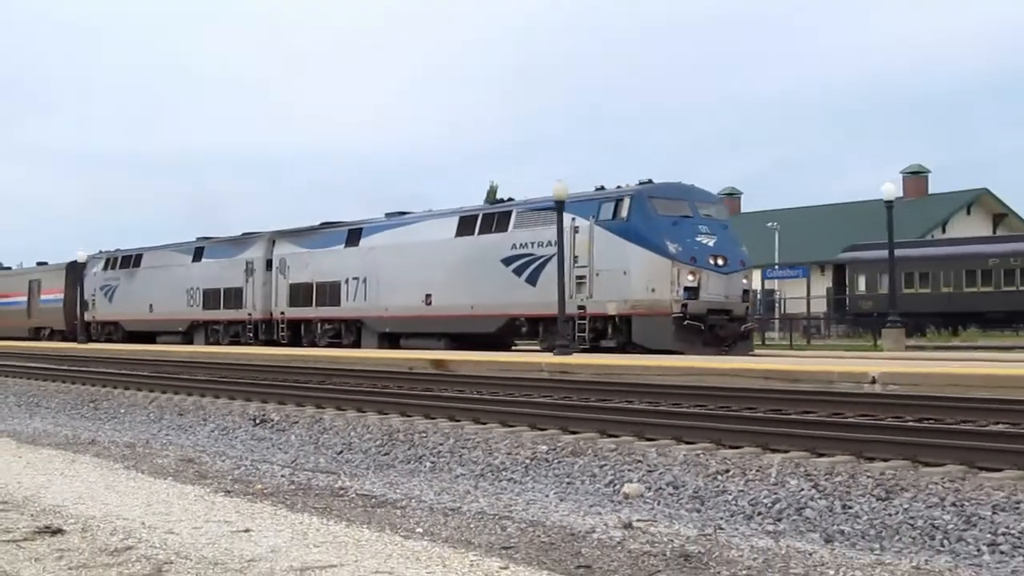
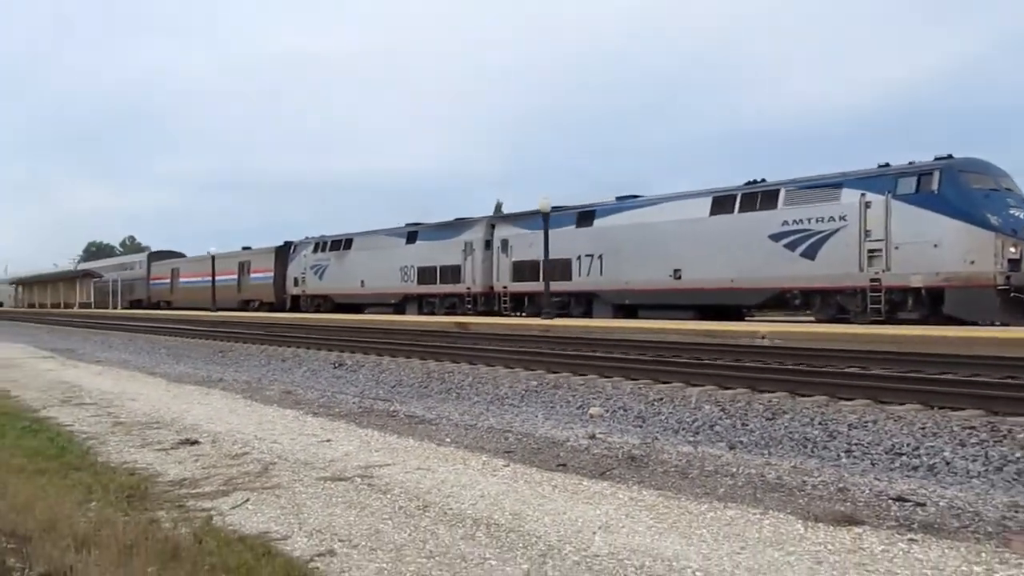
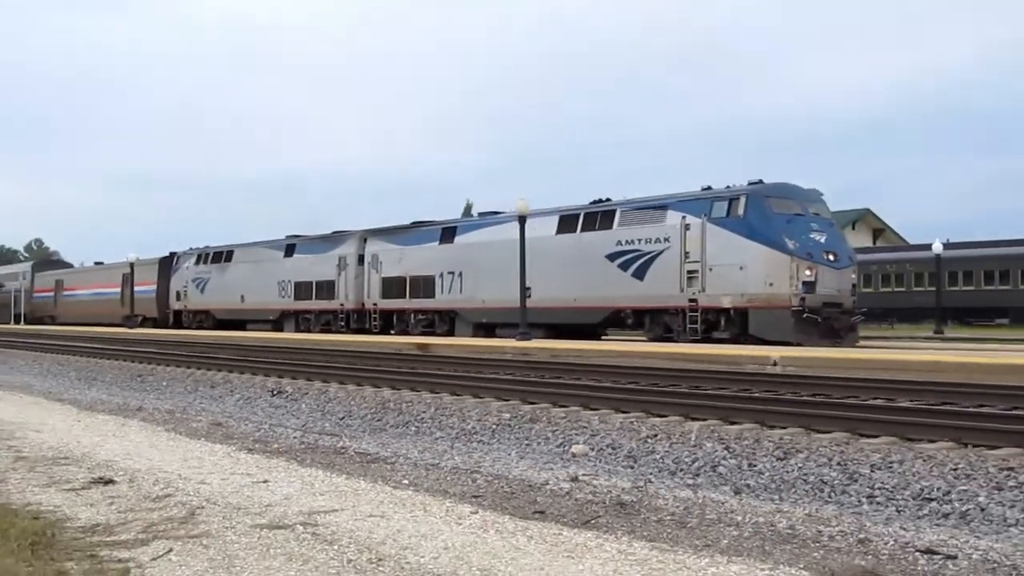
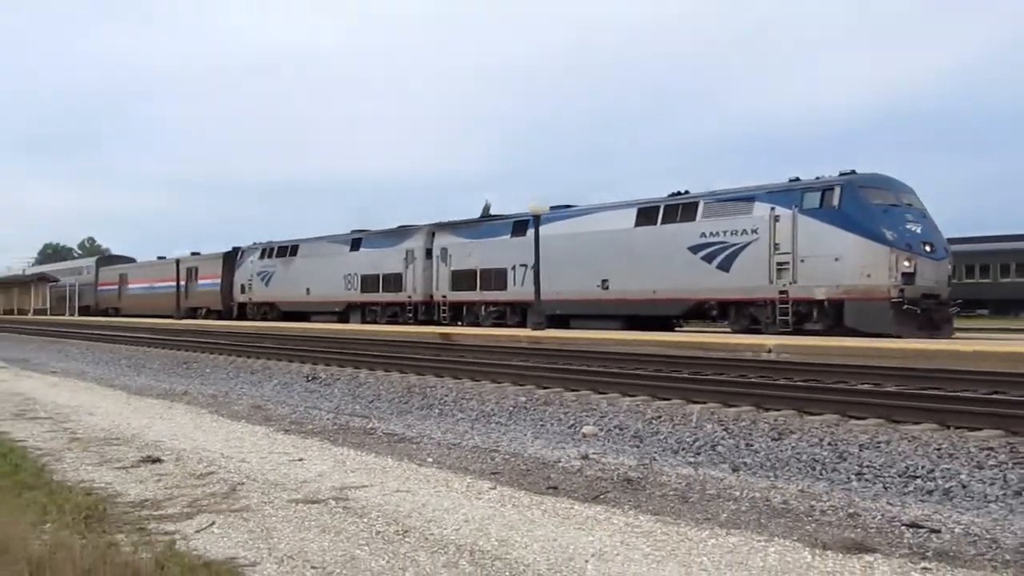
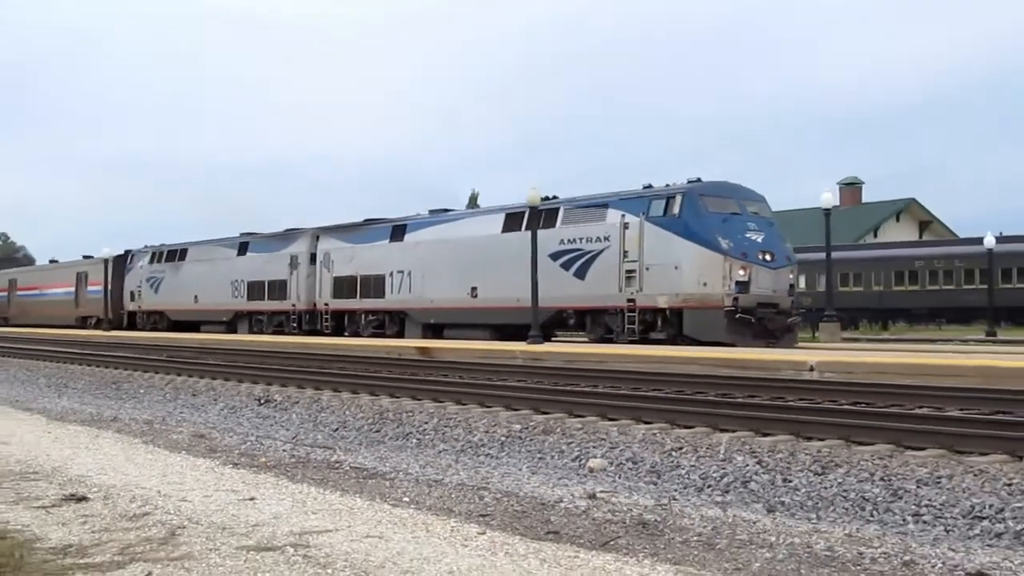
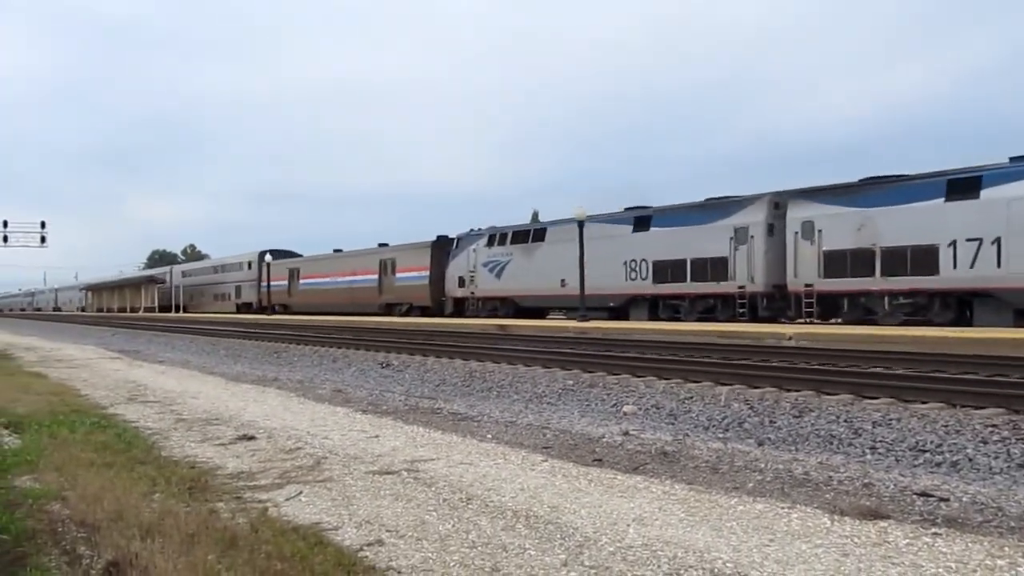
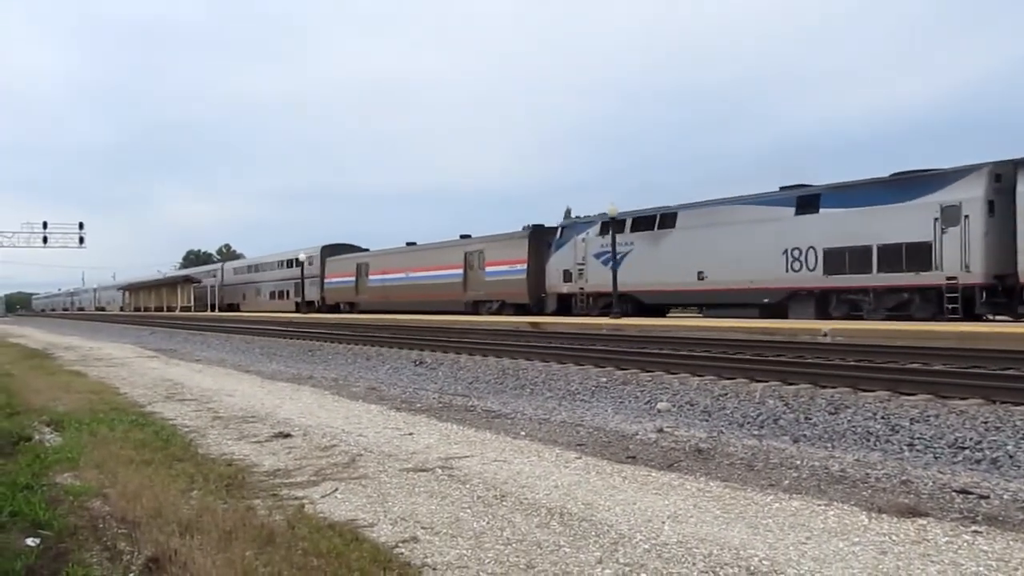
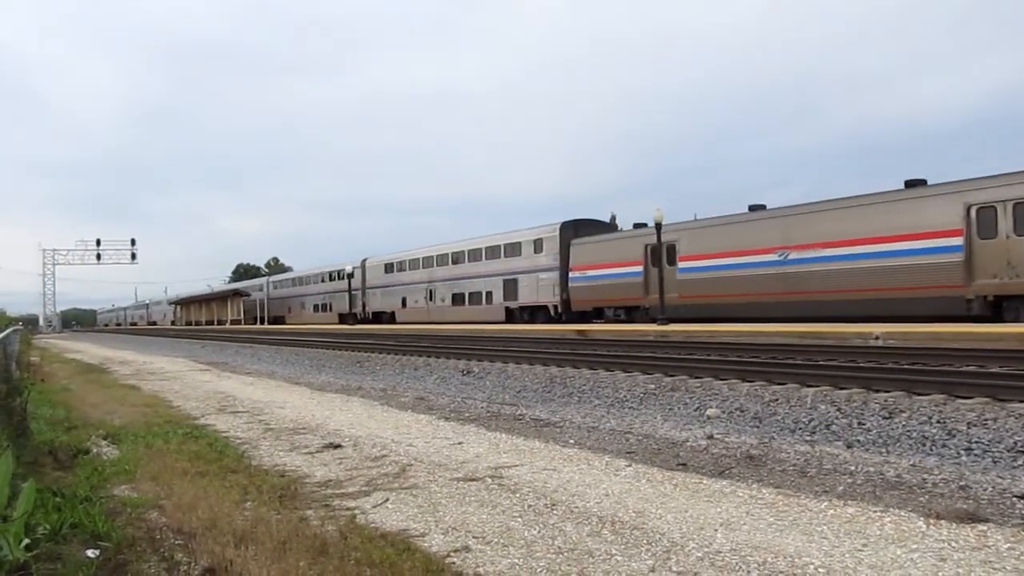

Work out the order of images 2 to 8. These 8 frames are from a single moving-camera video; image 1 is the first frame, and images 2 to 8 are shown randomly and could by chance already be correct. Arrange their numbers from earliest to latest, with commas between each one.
5, 3, 4, 2, 6, 7, 8
